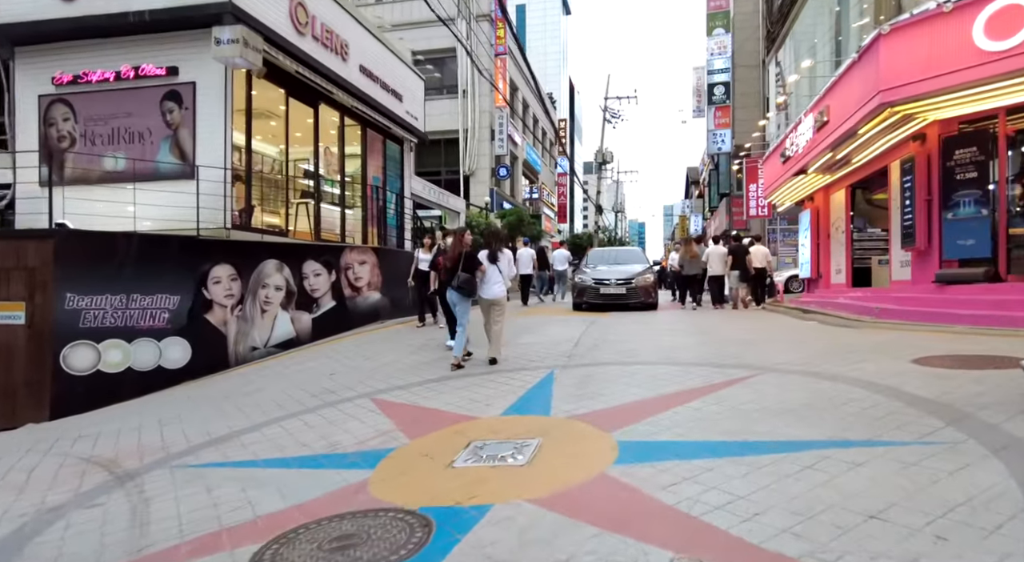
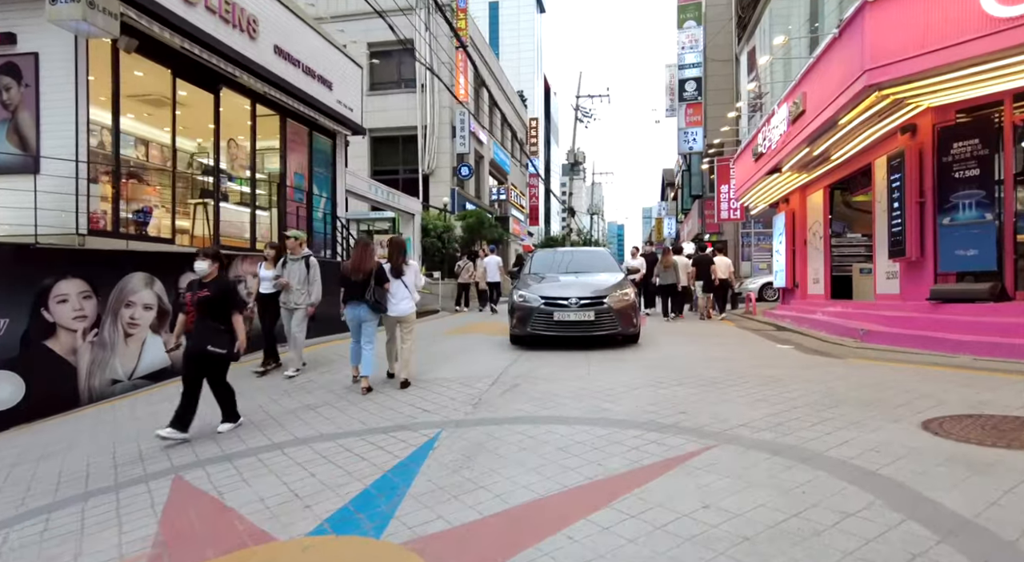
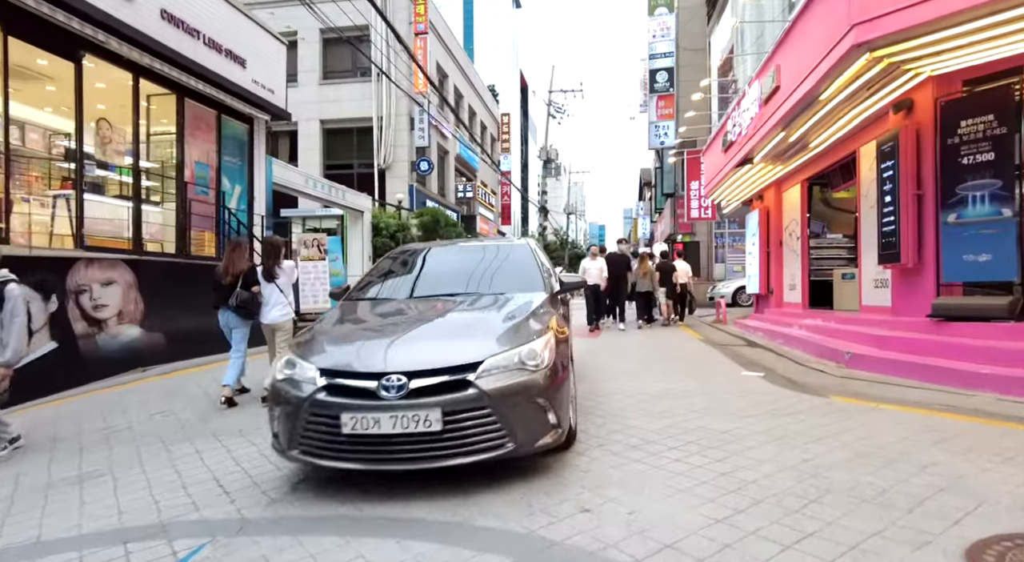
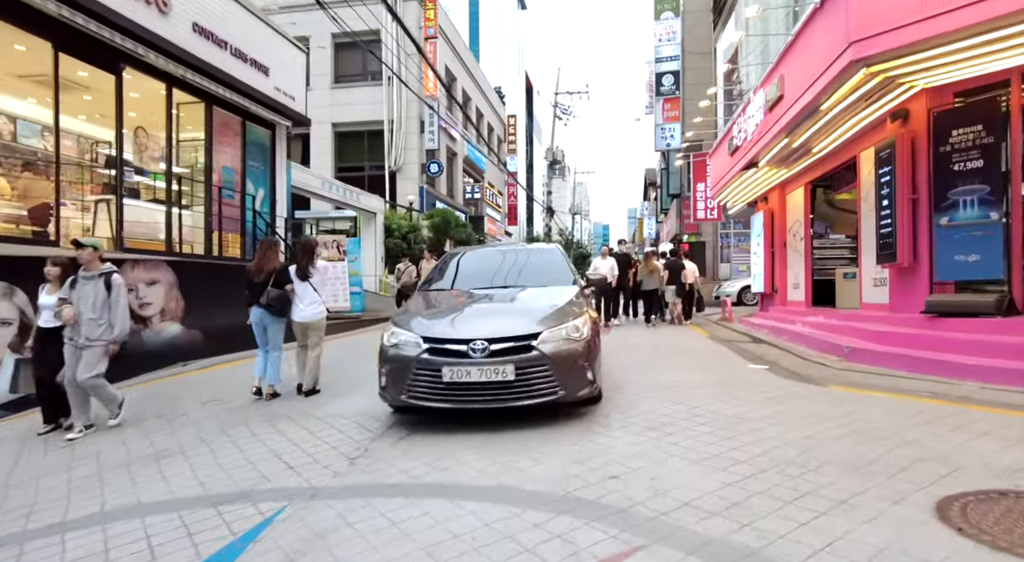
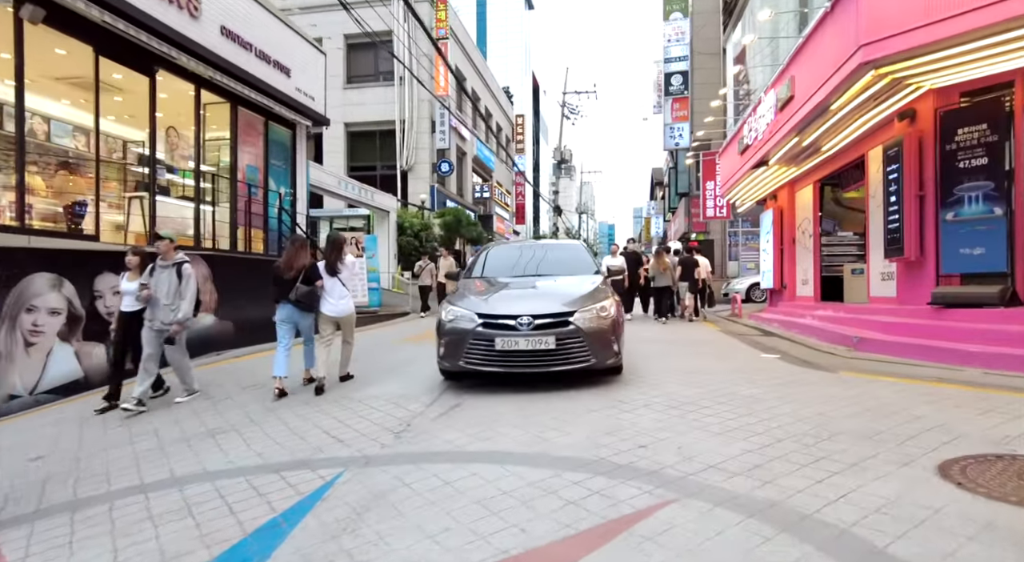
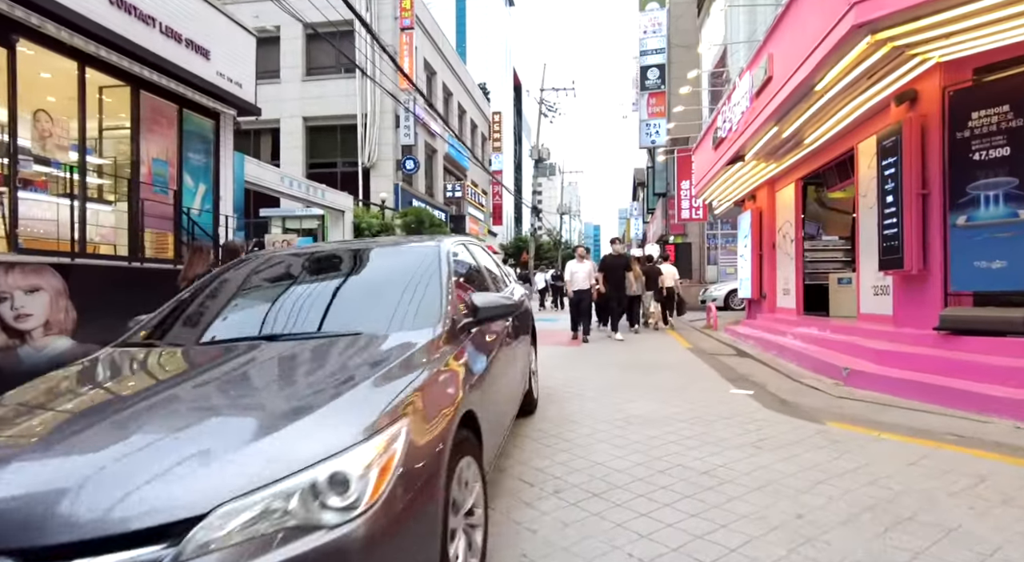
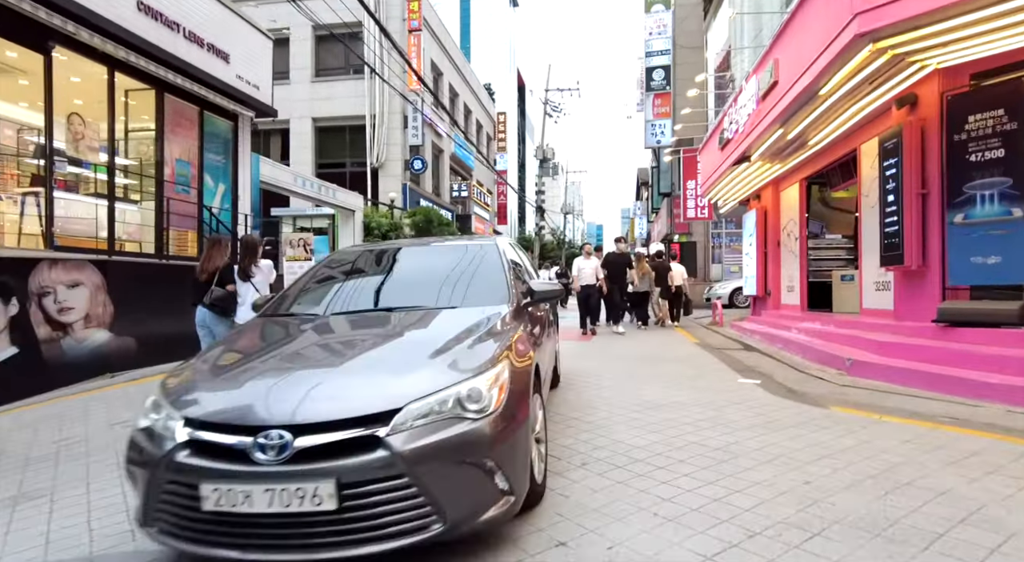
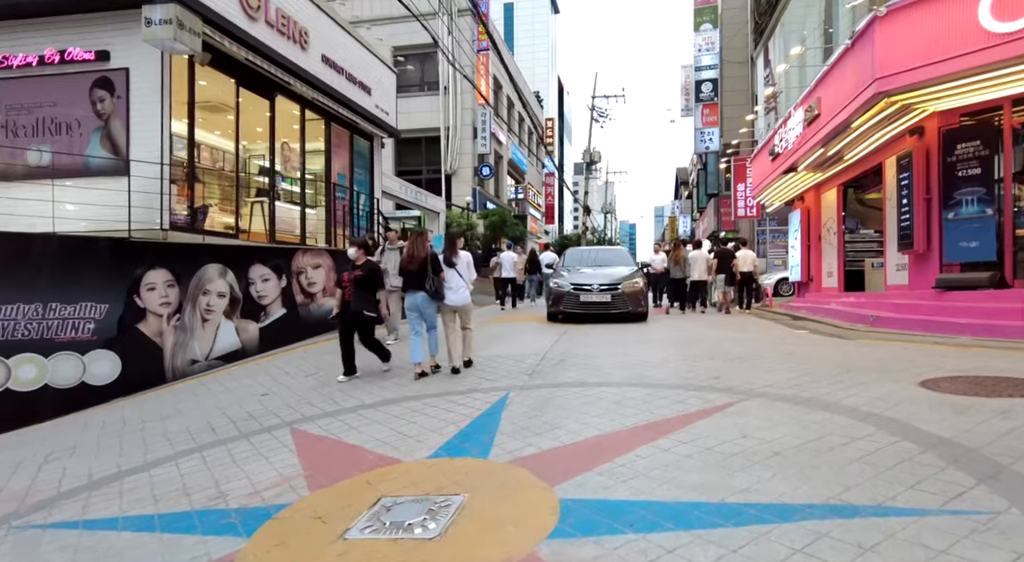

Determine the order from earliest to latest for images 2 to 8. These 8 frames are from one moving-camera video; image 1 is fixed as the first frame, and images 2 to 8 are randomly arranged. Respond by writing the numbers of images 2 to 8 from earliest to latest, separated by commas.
8, 2, 5, 4, 3, 7, 6
